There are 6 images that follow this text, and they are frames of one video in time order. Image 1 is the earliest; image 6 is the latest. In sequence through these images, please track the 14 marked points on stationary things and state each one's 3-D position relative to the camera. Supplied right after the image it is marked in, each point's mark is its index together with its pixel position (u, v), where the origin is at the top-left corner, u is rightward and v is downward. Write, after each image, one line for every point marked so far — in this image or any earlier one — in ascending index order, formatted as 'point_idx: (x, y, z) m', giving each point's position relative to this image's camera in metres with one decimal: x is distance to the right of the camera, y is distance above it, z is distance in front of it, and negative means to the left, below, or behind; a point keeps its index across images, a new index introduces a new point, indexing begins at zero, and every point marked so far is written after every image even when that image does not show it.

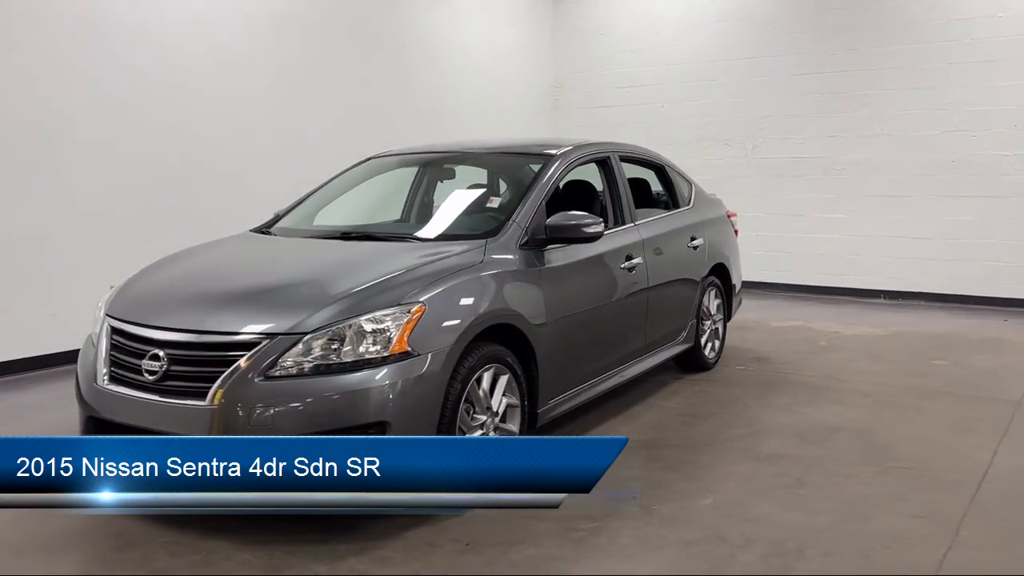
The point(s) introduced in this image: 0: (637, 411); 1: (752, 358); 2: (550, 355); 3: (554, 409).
0: (+0.6, -0.6, +4.4) m
1: (+1.5, -0.4, +5.7) m
2: (+0.1, -0.3, +3.6) m
3: (+0.2, -0.5, +3.7) m
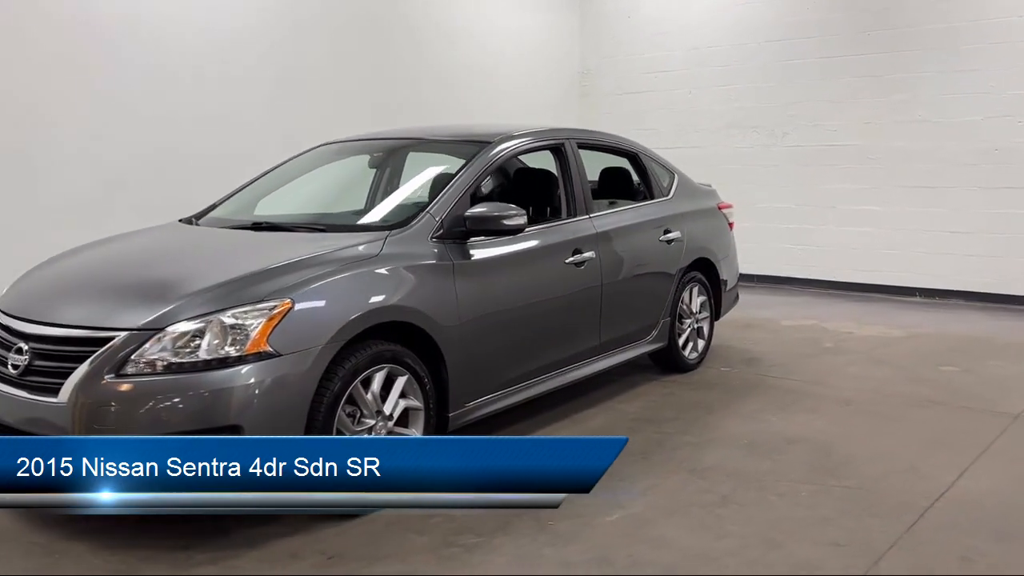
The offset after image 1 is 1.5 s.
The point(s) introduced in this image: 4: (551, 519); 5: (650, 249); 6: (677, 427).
0: (+0.3, -0.6, +4.2) m
1: (+1.3, -0.4, +5.3) m
2: (-0.2, -0.3, +3.4) m
3: (-0.2, -0.5, +3.5) m
4: (+0.1, -0.7, +3.0) m
5: (+0.7, +0.2, +4.5) m
6: (+0.7, -0.6, +4.0) m
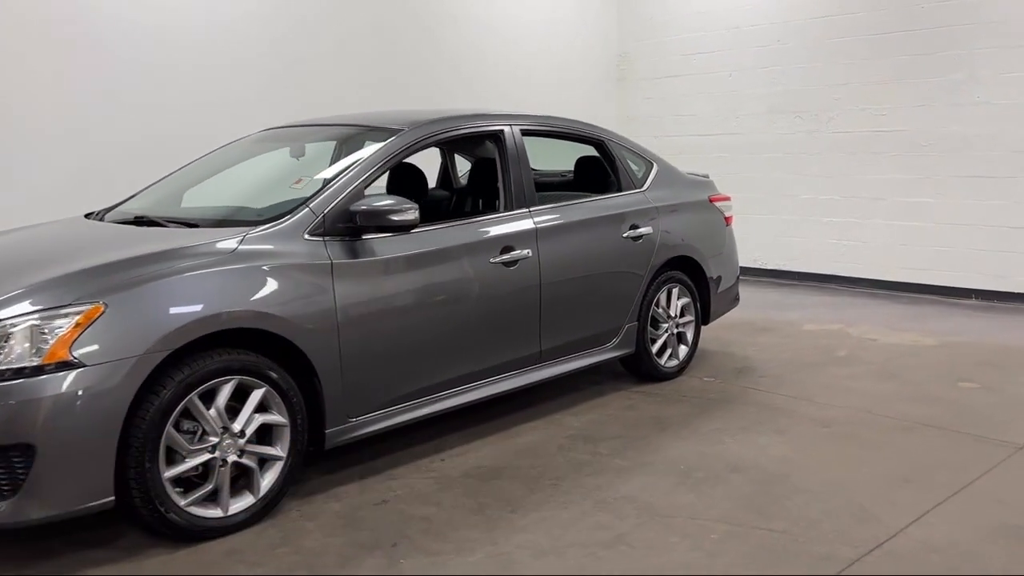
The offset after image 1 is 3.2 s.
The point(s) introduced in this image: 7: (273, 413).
0: (+0.1, -0.6, +3.8) m
1: (+1.2, -0.4, +4.8) m
2: (-0.5, -0.3, +3.1) m
3: (-0.5, -0.5, +3.1) m
4: (-0.3, -0.8, +2.7) m
5: (+0.4, +0.2, +4.1) m
6: (+0.4, -0.6, +3.5) m
7: (-0.7, -0.4, +2.9) m
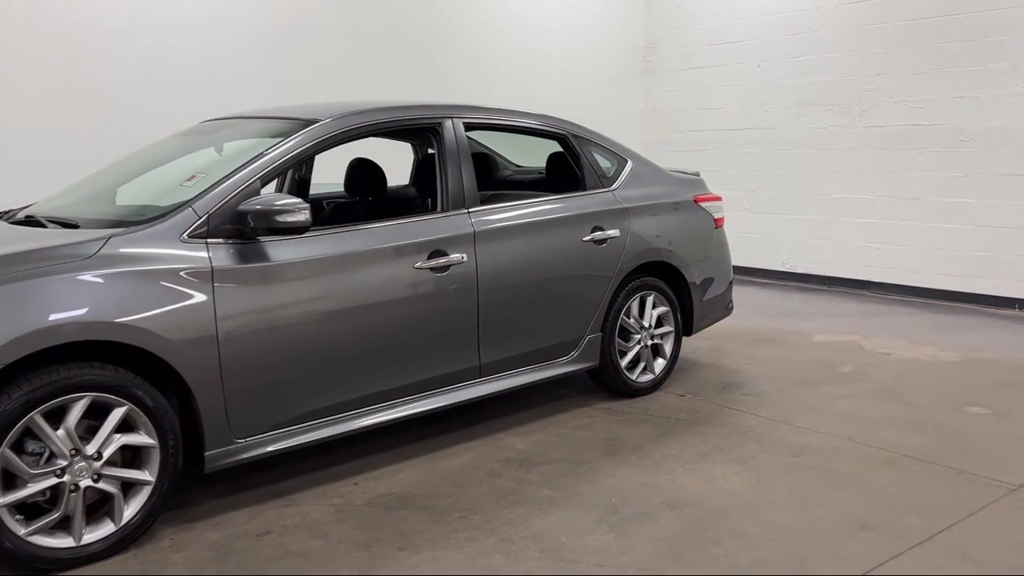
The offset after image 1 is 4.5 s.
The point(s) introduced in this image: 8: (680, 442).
0: (-0.2, -0.6, +3.5) m
1: (+1.0, -0.5, +4.4) m
2: (-0.8, -0.3, +2.8) m
3: (-0.8, -0.5, +2.9) m
4: (-0.6, -0.8, +2.4) m
5: (+0.2, +0.1, +3.8) m
6: (+0.1, -0.6, +3.2) m
7: (-1.1, -0.4, +2.6) m
8: (+0.6, -0.6, +3.5) m
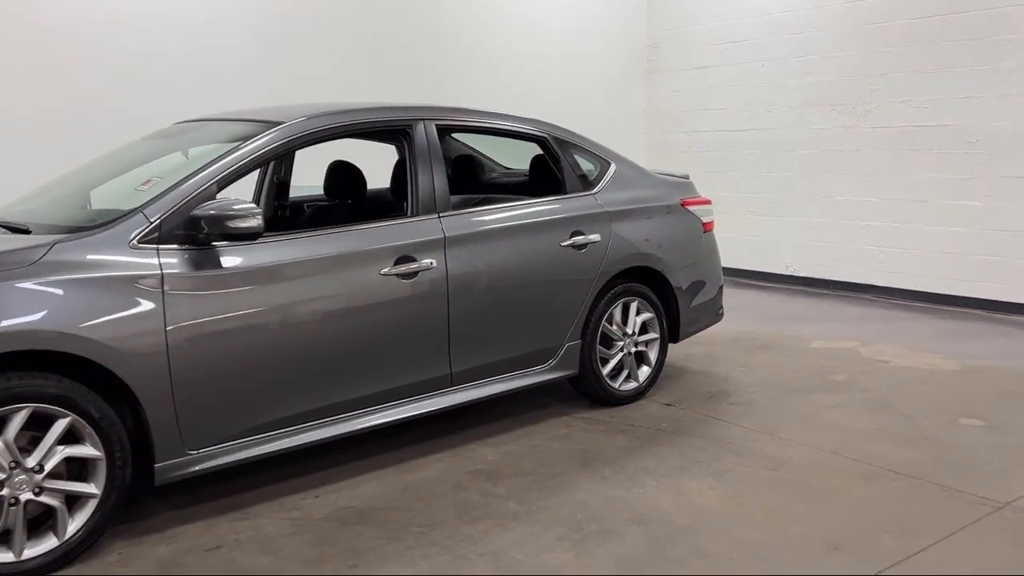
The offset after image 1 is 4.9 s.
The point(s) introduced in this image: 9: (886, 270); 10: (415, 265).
0: (-0.3, -0.6, +3.4) m
1: (+0.9, -0.5, +4.3) m
2: (-1.0, -0.3, +2.7) m
3: (-0.9, -0.5, +2.8) m
4: (-0.8, -0.8, +2.3) m
5: (+0.1, +0.1, +3.7) m
6: (0.0, -0.7, +3.1) m
7: (-1.2, -0.4, +2.6) m
8: (+0.5, -0.6, +3.4) m
9: (+2.8, +0.1, +7.0) m
10: (-0.3, +0.1, +3.2) m
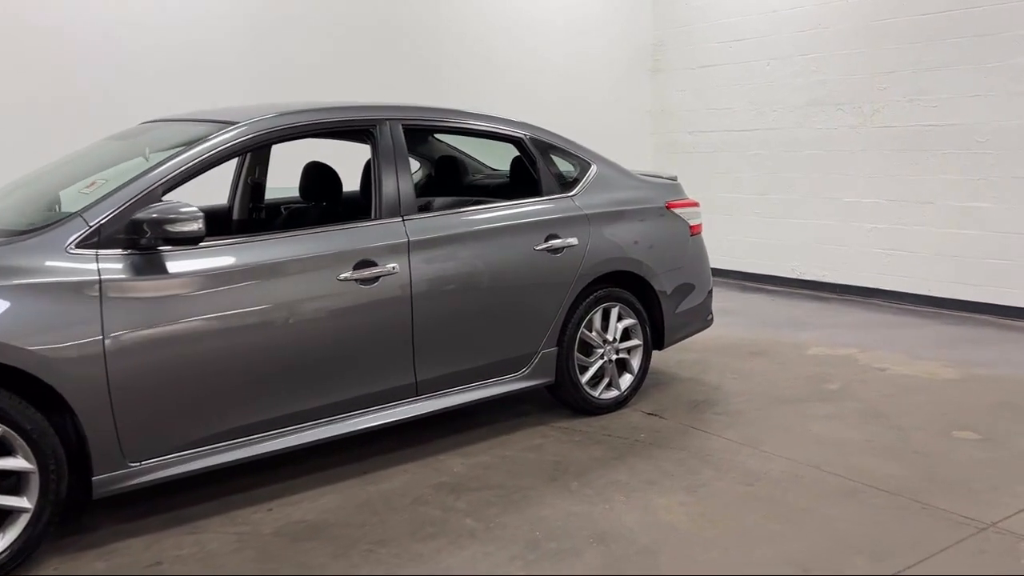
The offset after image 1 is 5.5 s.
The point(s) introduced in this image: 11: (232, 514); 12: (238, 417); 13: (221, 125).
0: (-0.4, -0.6, +3.3) m
1: (+0.8, -0.5, +4.2) m
2: (-1.1, -0.3, +2.6) m
3: (-1.1, -0.5, +2.7) m
4: (-0.9, -0.8, +2.2) m
5: (0.0, +0.1, +3.5) m
6: (-0.1, -0.7, +3.0) m
7: (-1.3, -0.4, +2.5) m
8: (+0.4, -0.6, +3.3) m
9: (+2.8, +0.1, +6.8) m
10: (-0.5, +0.1, +3.1) m
11: (-0.9, -0.7, +2.9) m
12: (-0.9, -0.4, +2.9) m
13: (-1.0, +0.6, +3.2) m
